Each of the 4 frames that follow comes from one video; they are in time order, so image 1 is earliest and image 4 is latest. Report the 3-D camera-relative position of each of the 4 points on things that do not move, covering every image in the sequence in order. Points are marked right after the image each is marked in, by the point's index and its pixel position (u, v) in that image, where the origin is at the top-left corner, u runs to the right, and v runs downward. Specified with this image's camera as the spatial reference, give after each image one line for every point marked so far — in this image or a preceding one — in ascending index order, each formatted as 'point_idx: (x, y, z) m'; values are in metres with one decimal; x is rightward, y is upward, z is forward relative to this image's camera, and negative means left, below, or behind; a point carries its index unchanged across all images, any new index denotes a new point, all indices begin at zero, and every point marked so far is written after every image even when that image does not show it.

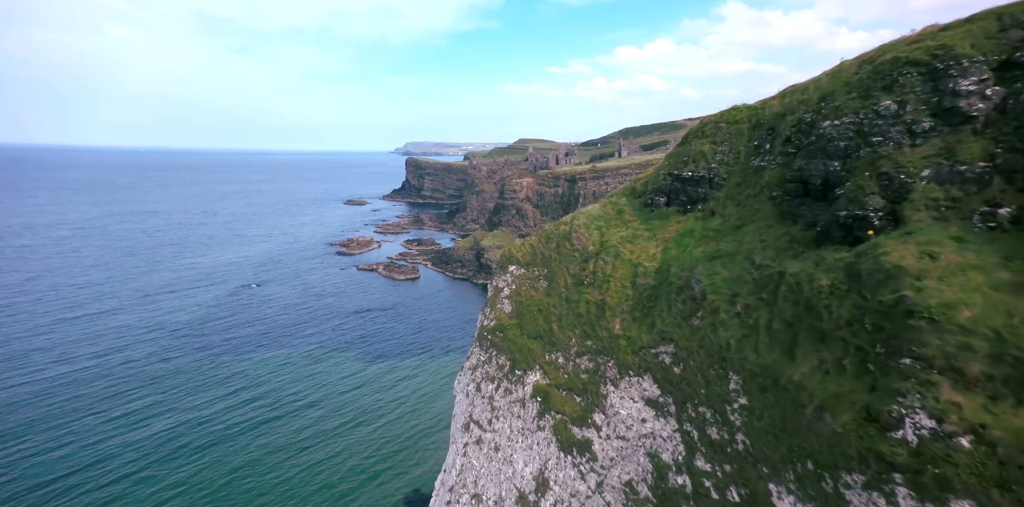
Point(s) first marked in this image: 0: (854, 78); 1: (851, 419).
0: (+14.2, +7.3, +17.0) m
1: (+10.2, -5.0, +12.5) m
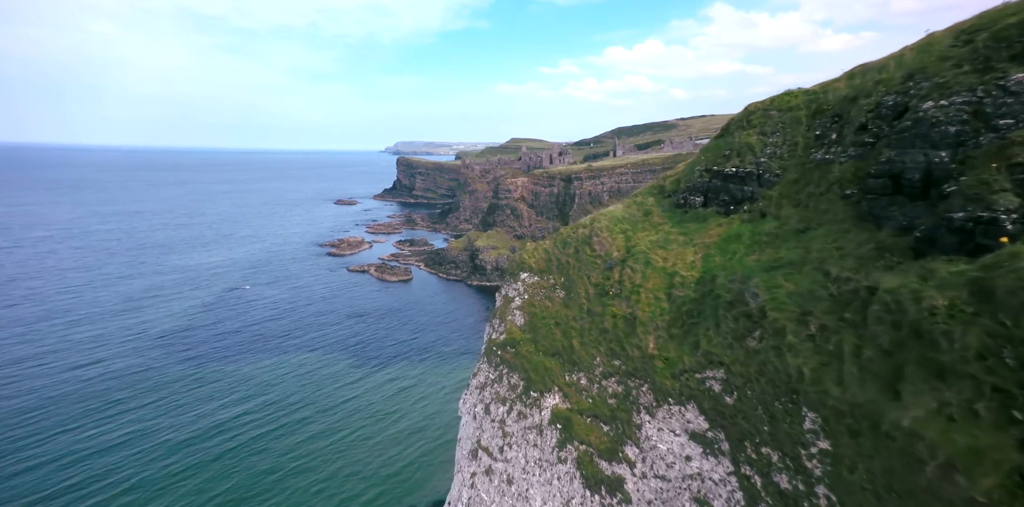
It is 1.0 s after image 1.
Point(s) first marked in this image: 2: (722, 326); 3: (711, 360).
0: (+15.2, +6.9, +14.1) m
1: (+11.3, -5.4, +9.5) m
2: (+9.1, -3.1, +17.9) m
3: (+8.6, -4.6, +17.8) m
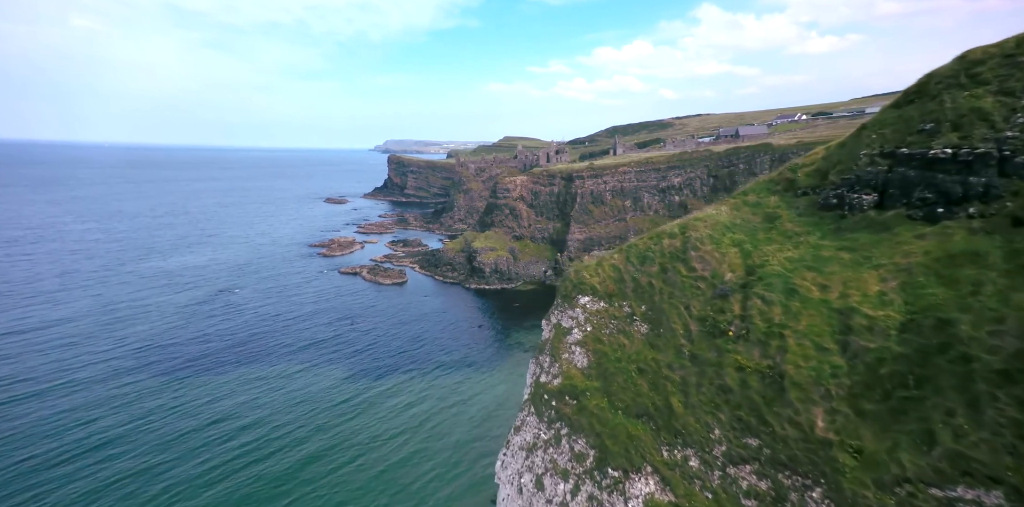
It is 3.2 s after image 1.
0: (+18.3, +6.0, +6.9) m
1: (+14.5, -6.3, +2.3) m
2: (+12.1, -4.0, +10.6) m
3: (+11.6, -5.5, +10.5) m
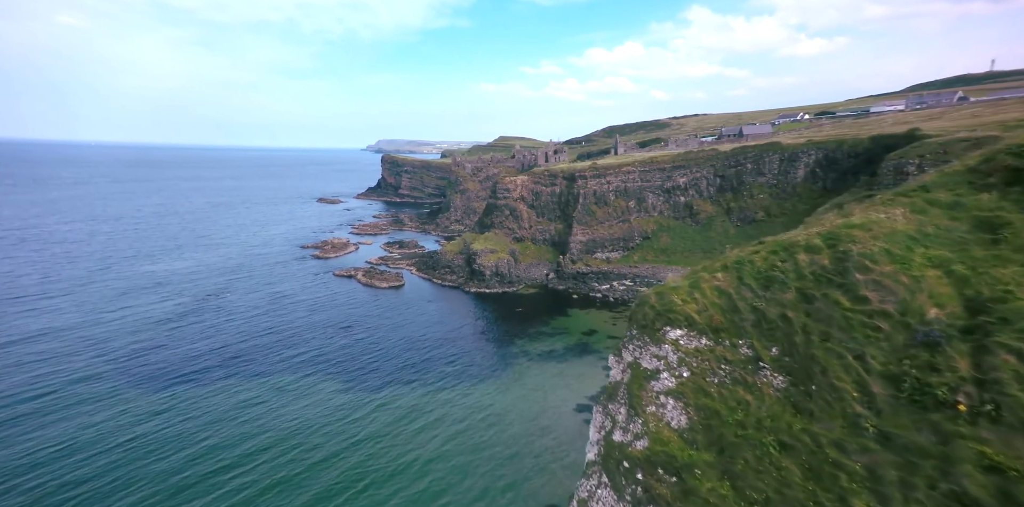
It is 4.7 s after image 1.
0: (+21.1, +5.3, +1.2) m
1: (+17.4, -6.9, -3.5) m
2: (+14.9, -4.7, +4.8) m
3: (+14.4, -6.2, +4.7) m
